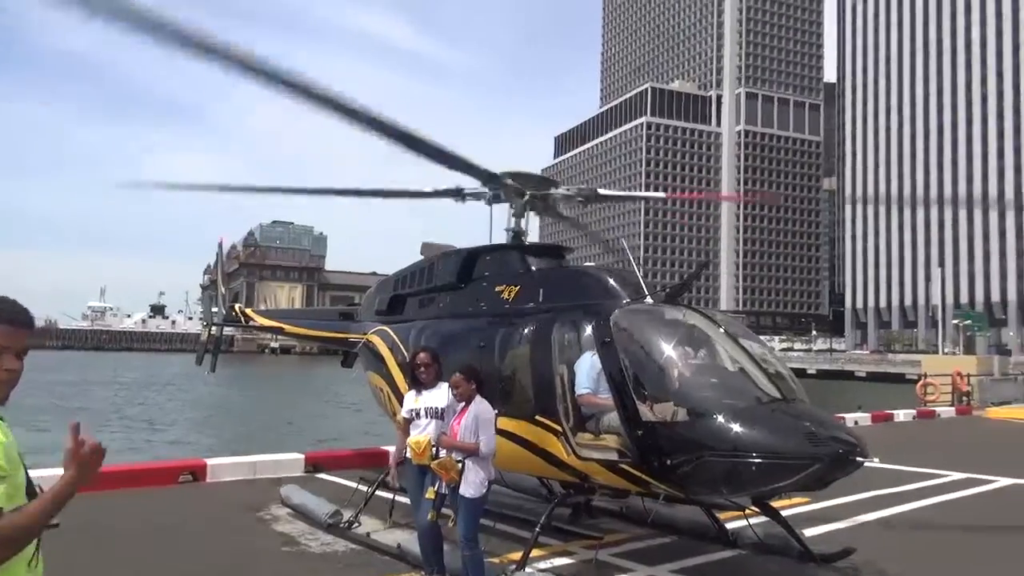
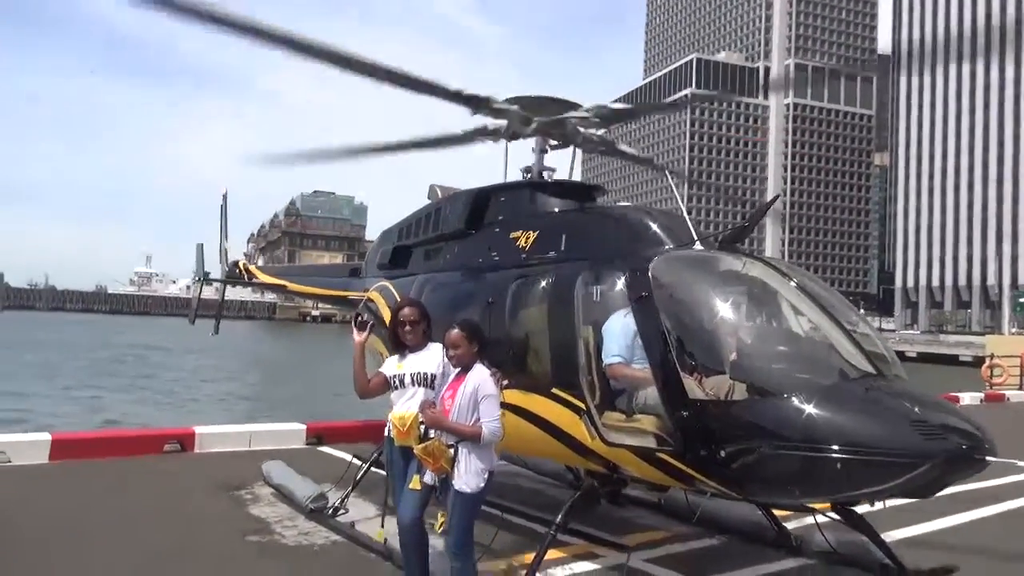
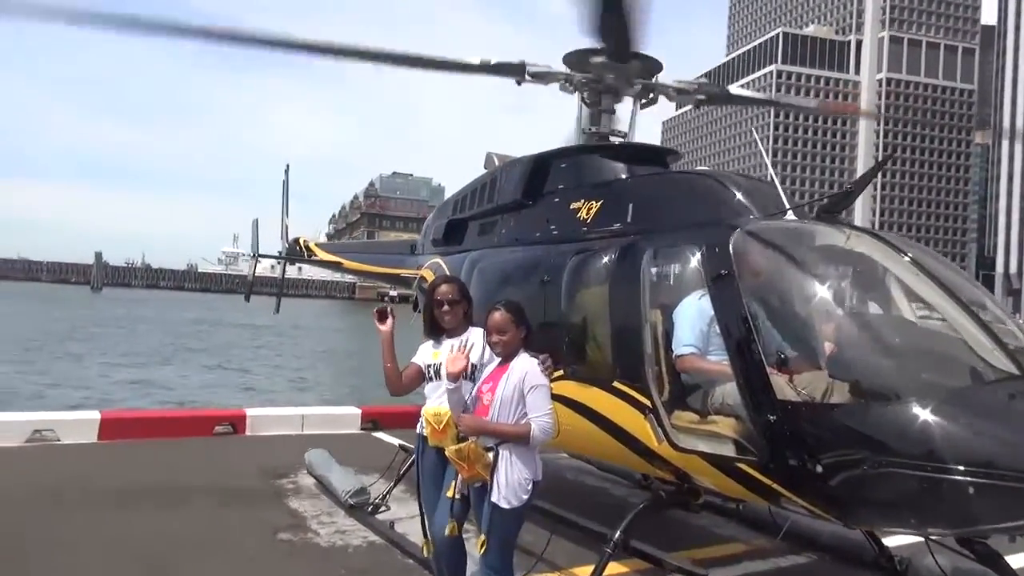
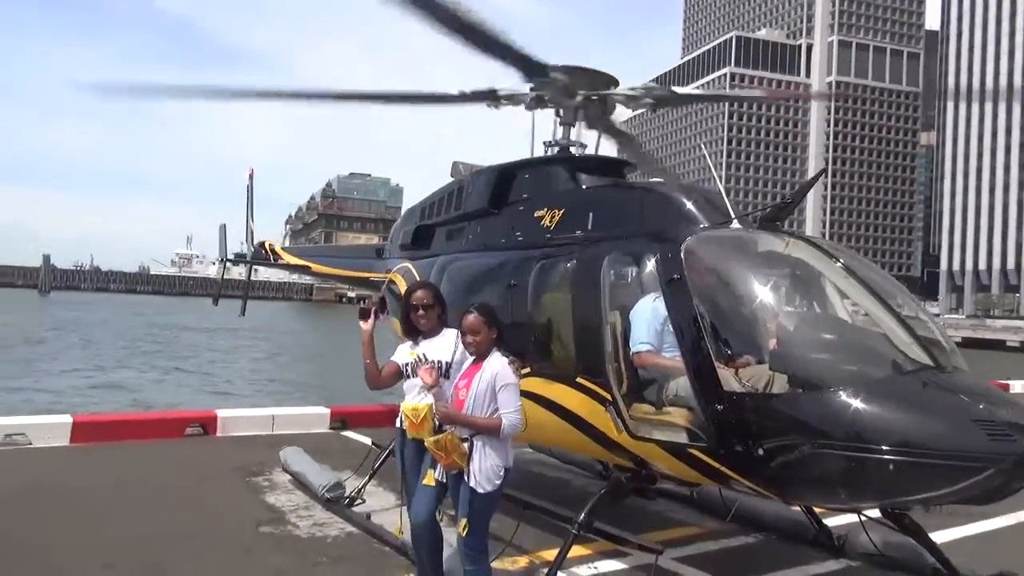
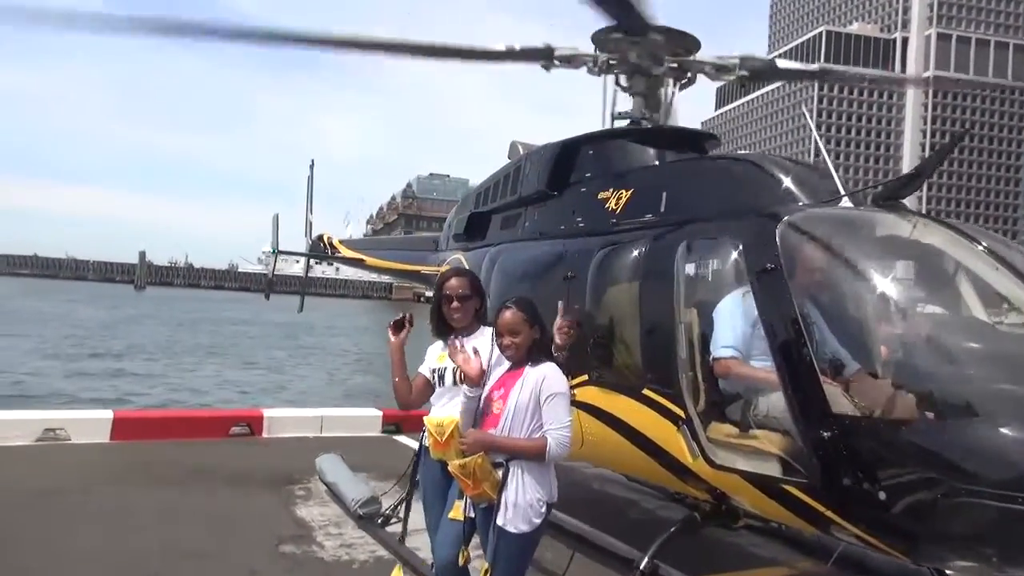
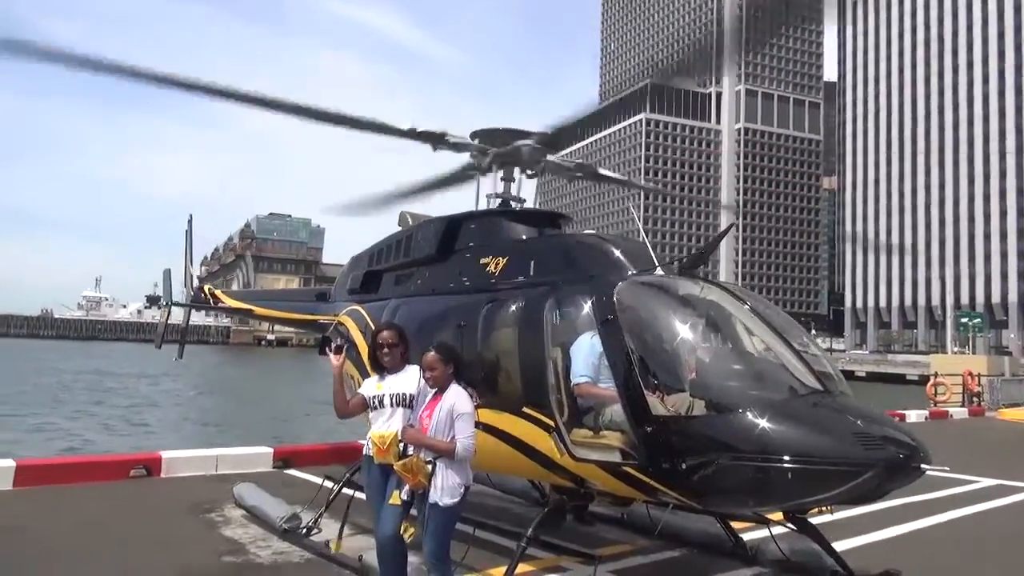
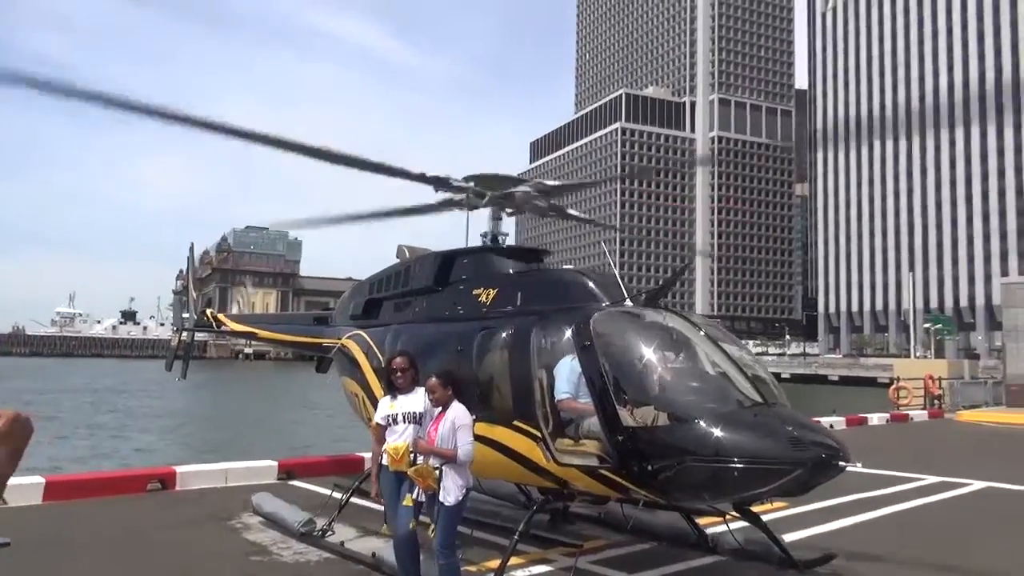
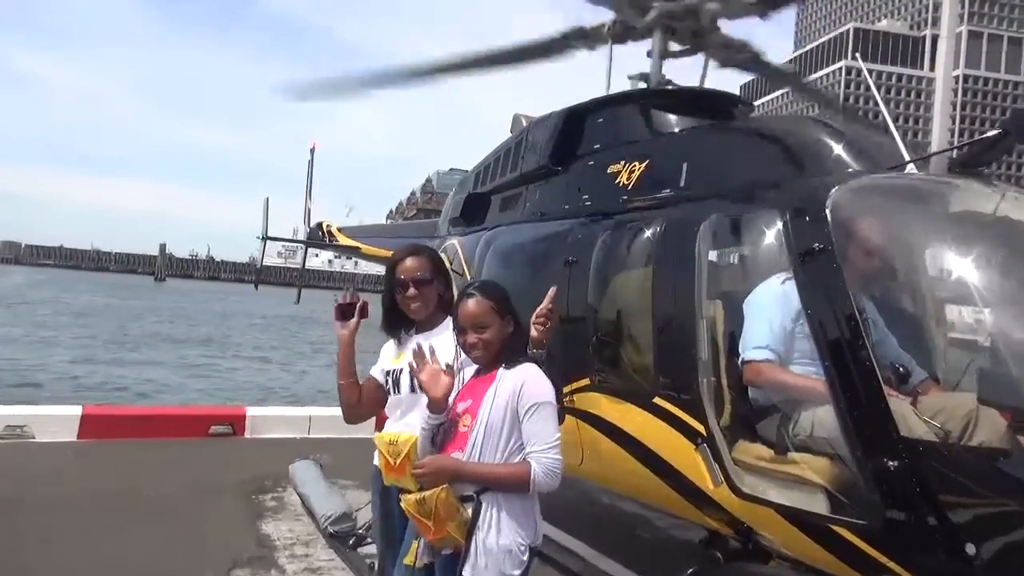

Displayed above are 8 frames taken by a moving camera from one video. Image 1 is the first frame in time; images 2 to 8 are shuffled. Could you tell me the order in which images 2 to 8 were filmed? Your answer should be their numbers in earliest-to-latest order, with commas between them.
7, 6, 2, 4, 3, 5, 8
